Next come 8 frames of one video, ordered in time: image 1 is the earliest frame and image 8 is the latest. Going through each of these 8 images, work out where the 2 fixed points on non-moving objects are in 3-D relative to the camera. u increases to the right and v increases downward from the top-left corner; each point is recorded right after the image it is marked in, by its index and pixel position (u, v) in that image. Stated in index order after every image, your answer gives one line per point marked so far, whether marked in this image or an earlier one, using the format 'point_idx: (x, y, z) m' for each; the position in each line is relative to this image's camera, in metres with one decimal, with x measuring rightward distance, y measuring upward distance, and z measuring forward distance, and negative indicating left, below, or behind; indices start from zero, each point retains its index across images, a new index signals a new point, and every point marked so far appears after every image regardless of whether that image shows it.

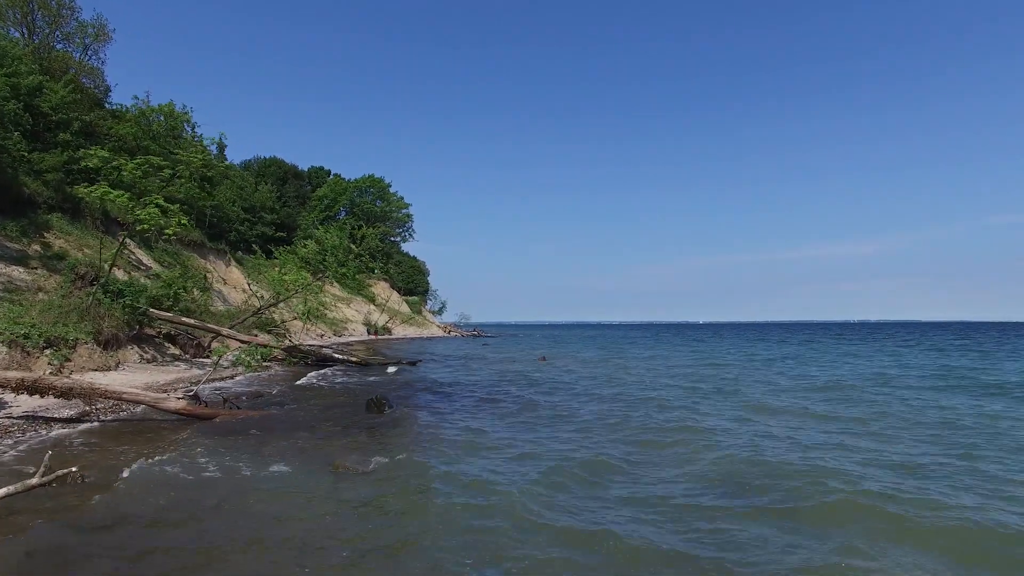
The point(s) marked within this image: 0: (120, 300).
0: (-12.8, -0.4, +17.1) m
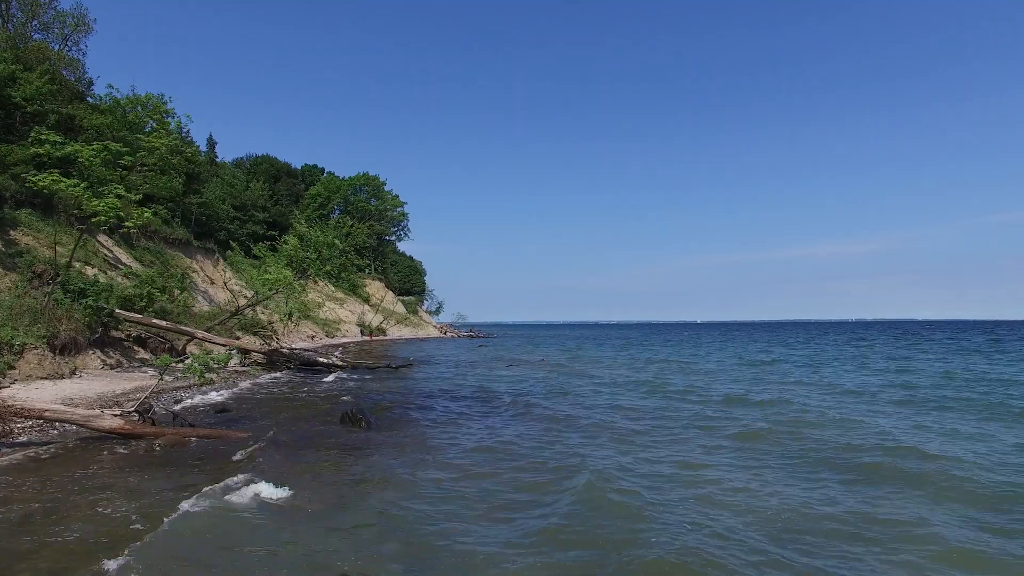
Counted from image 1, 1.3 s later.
0: (-13.0, -0.4, +15.8) m
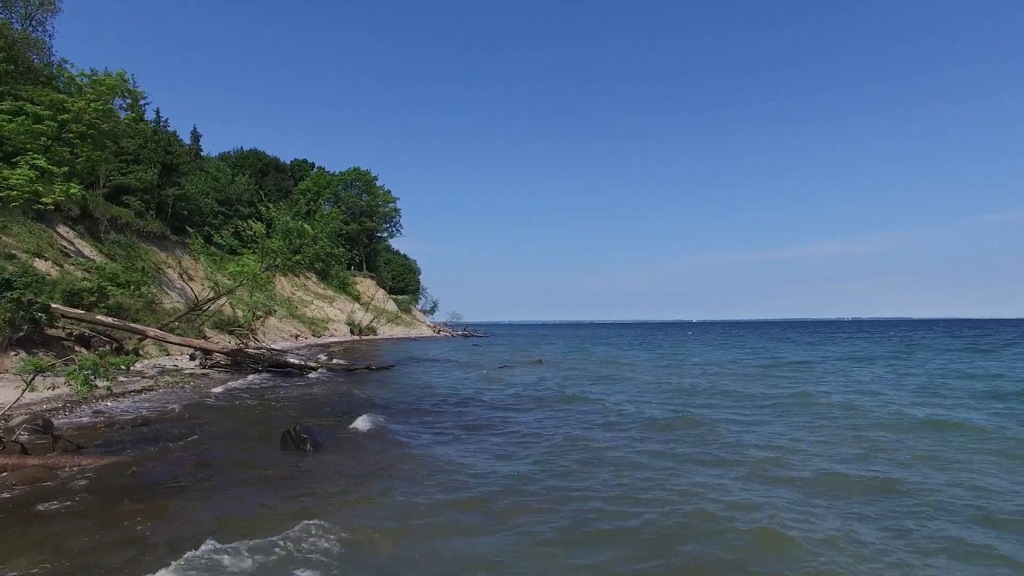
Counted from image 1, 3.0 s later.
0: (-13.2, -0.1, +13.7) m
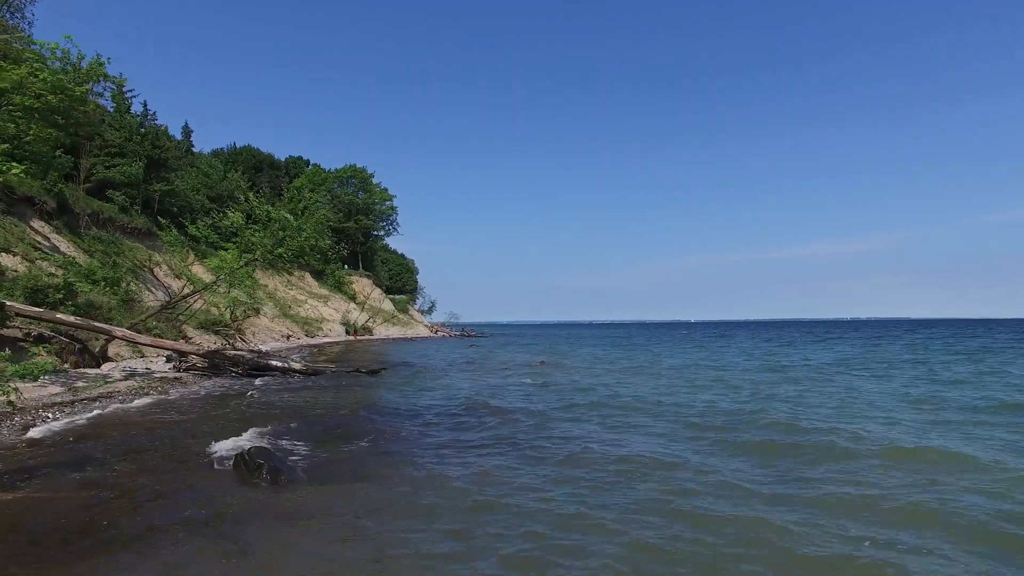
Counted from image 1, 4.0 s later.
0: (-13.2, 0.0, +12.3) m
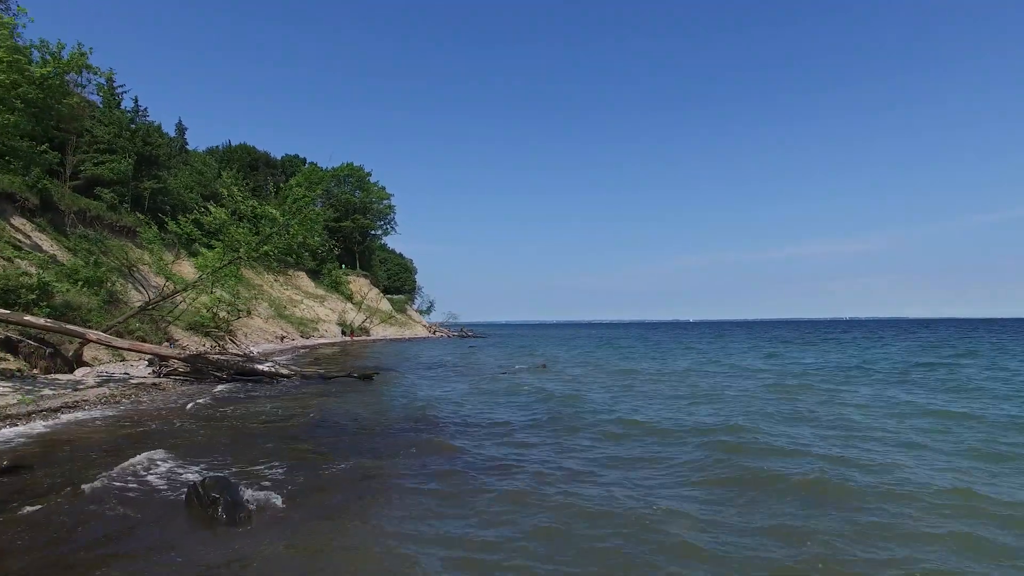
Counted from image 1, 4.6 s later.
0: (-13.2, 0.0, +11.4) m
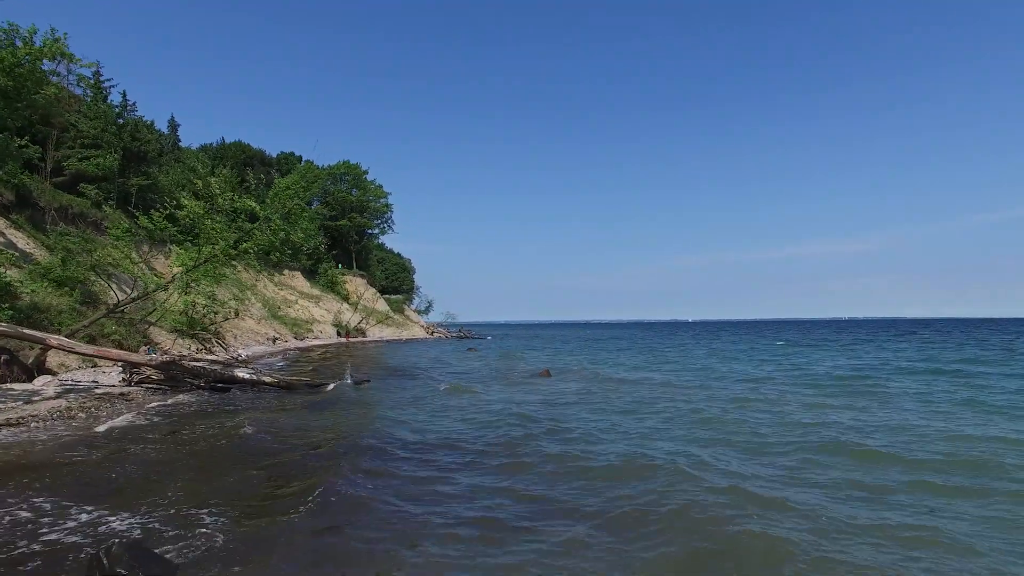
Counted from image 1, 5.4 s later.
0: (-13.2, -0.1, +10.2) m
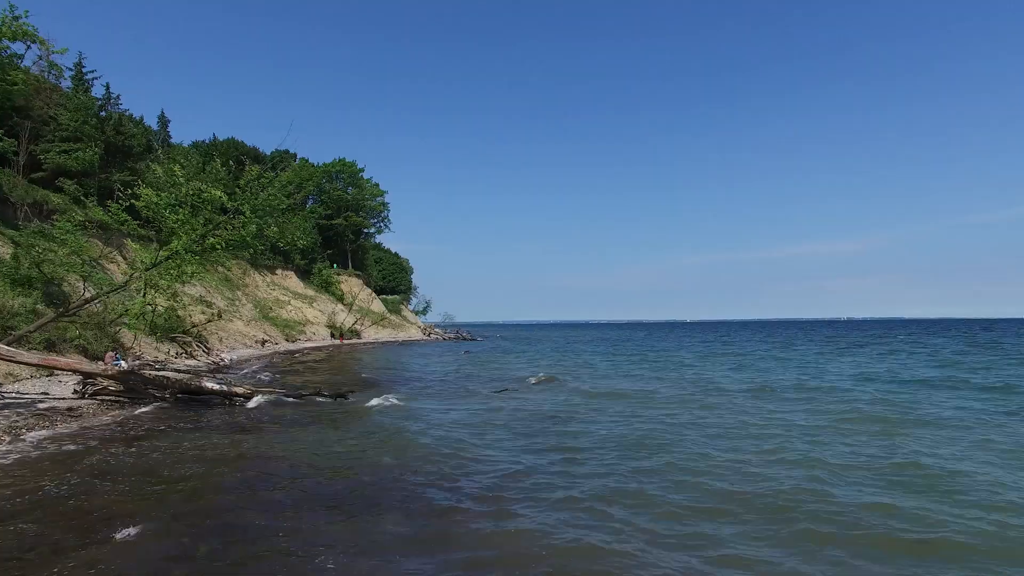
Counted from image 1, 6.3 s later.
0: (-13.2, -0.1, +8.7) m
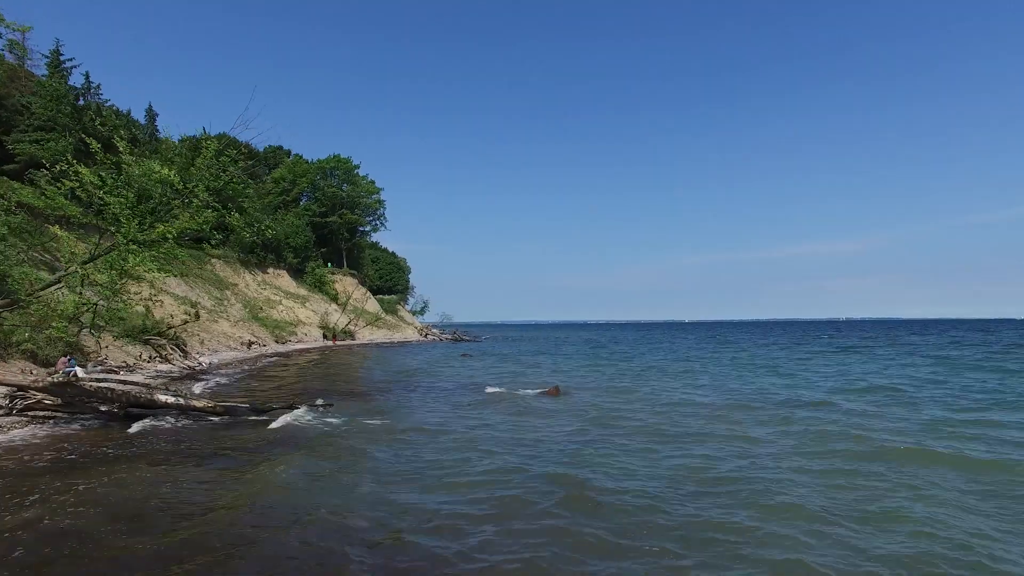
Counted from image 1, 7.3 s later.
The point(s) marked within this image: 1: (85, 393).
0: (-13.2, 0.0, +6.8) m
1: (-9.1, -2.2, +11.1) m
